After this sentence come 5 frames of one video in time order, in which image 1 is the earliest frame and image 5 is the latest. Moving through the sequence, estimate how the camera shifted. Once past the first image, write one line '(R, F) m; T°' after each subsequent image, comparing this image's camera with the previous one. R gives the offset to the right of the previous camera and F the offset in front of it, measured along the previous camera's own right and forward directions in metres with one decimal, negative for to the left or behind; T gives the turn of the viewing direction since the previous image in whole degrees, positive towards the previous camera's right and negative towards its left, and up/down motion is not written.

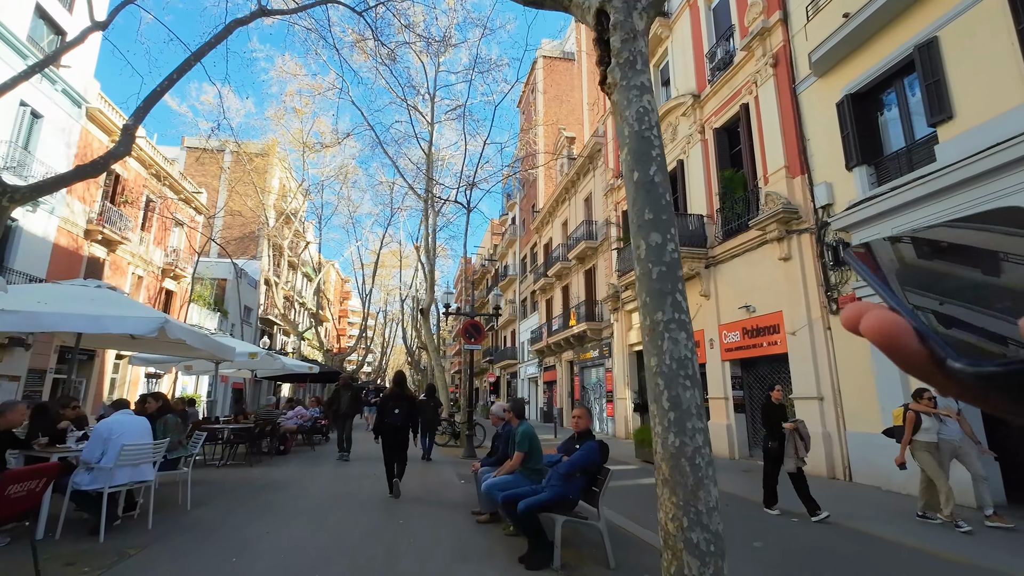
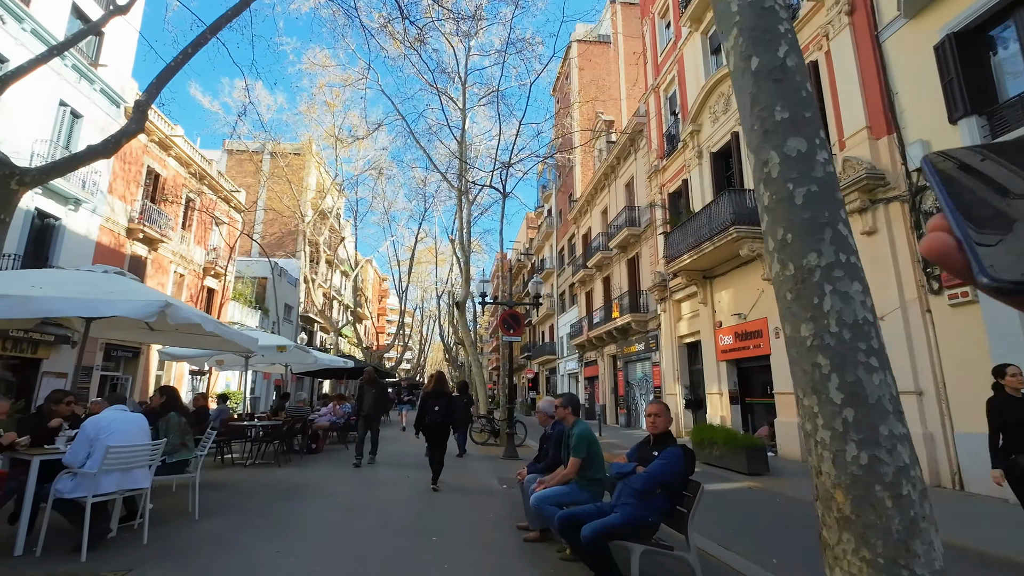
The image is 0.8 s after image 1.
(-0.1, +0.9) m; -4°
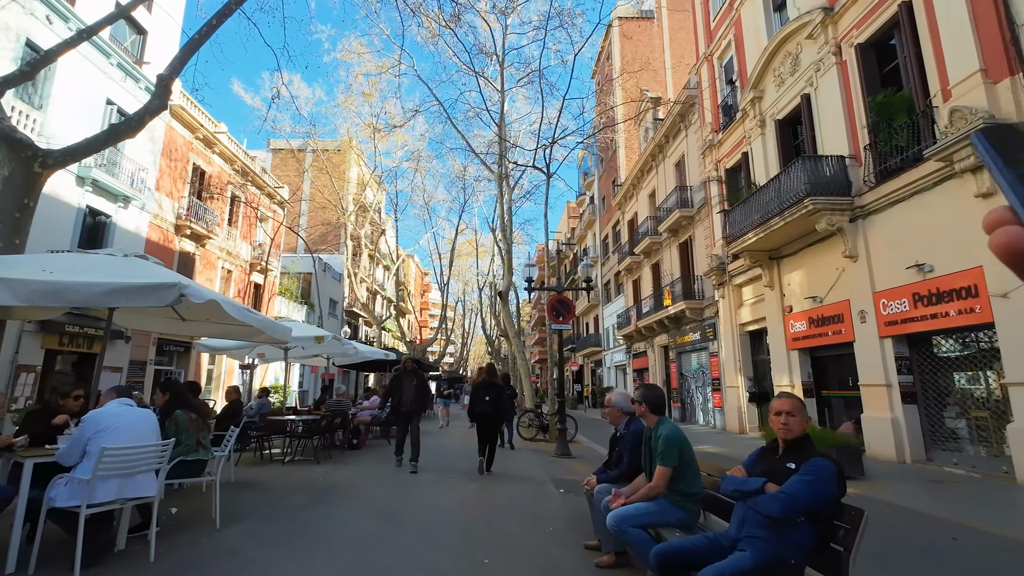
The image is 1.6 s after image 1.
(-0.2, +0.8) m; -5°
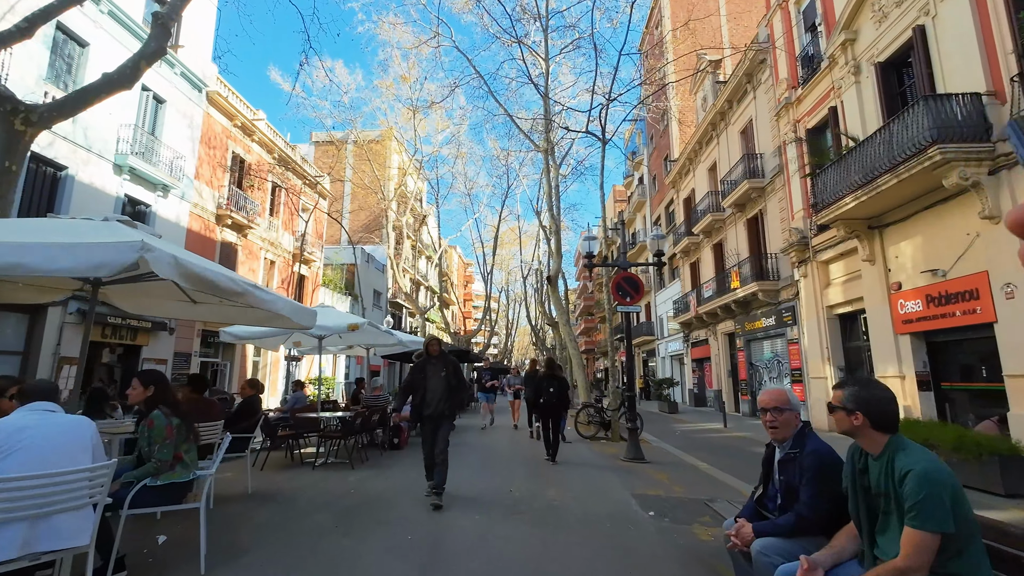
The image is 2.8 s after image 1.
(-0.3, +1.3) m; -5°
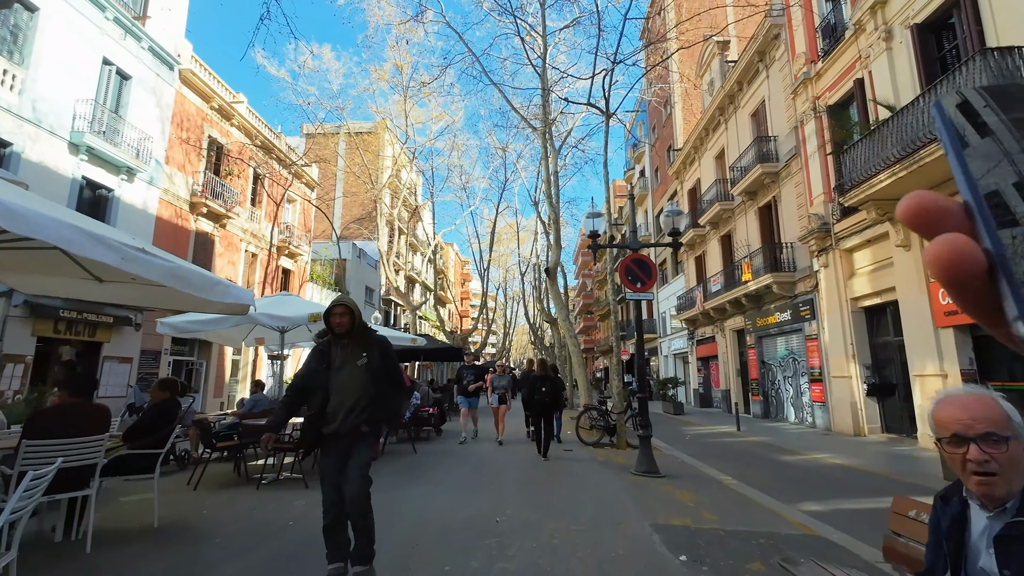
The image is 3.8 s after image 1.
(+0.1, +1.2) m; 0°
